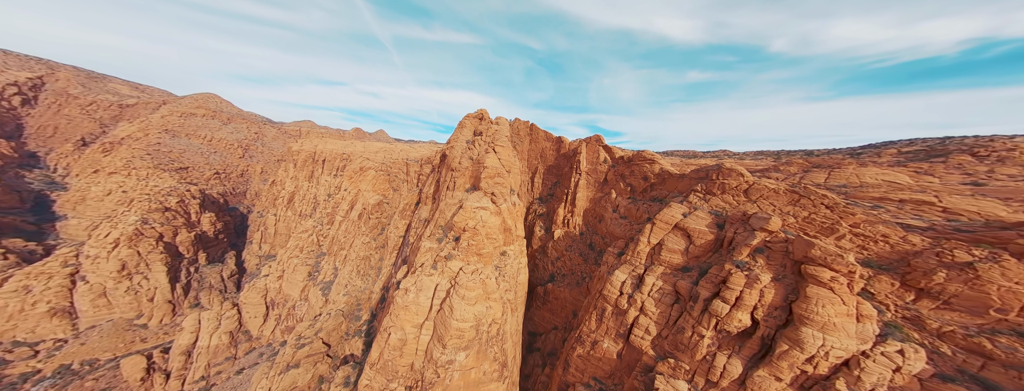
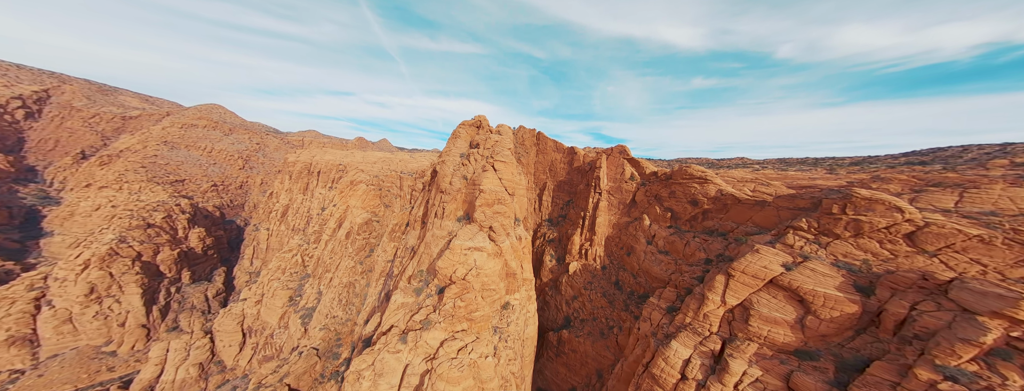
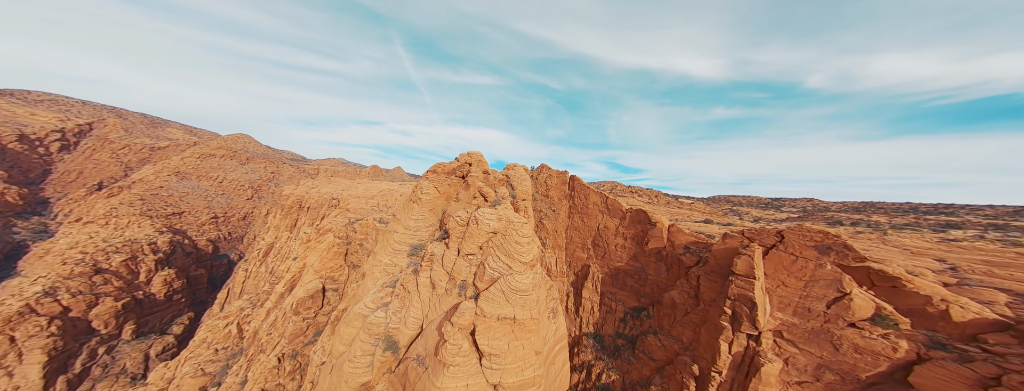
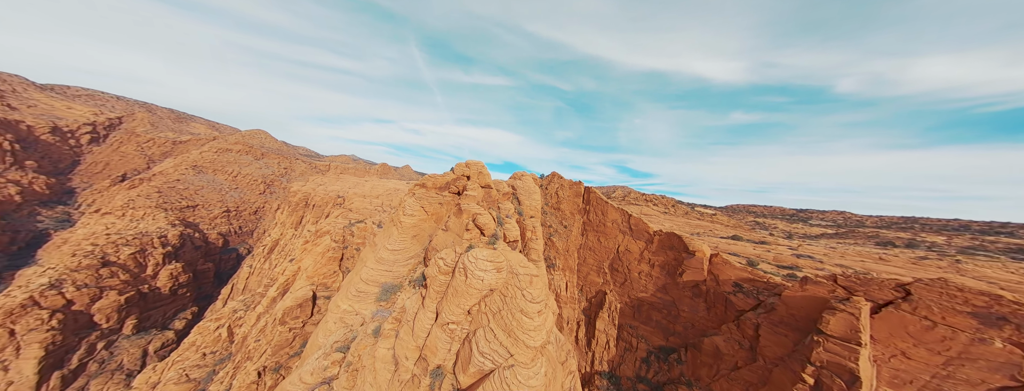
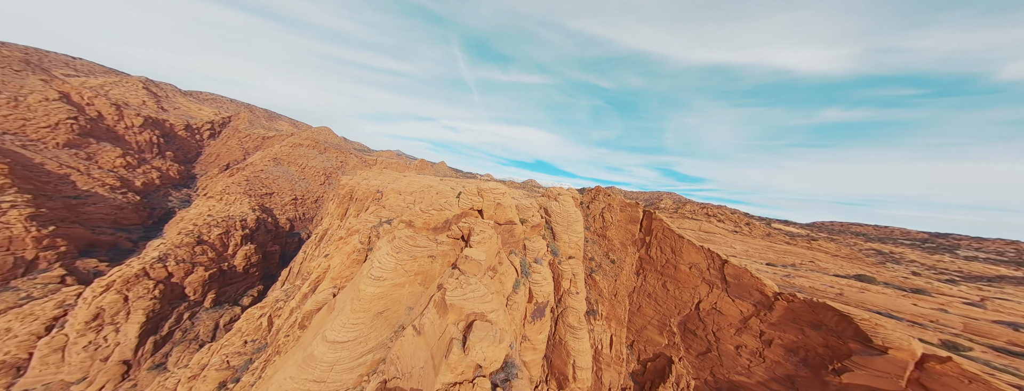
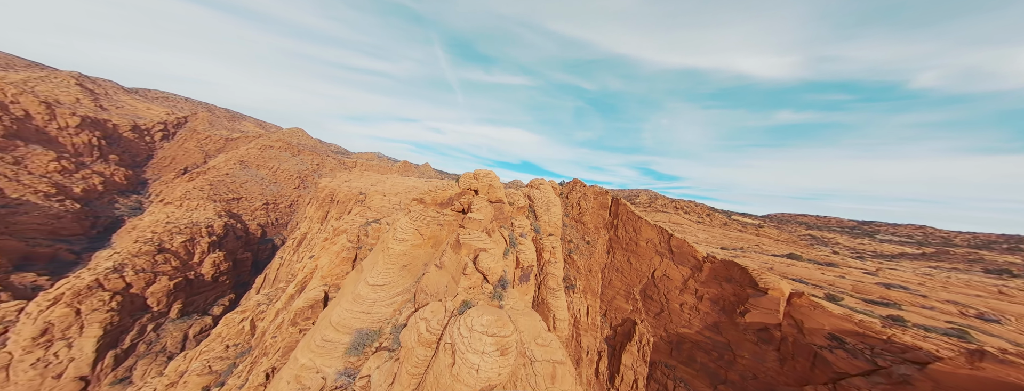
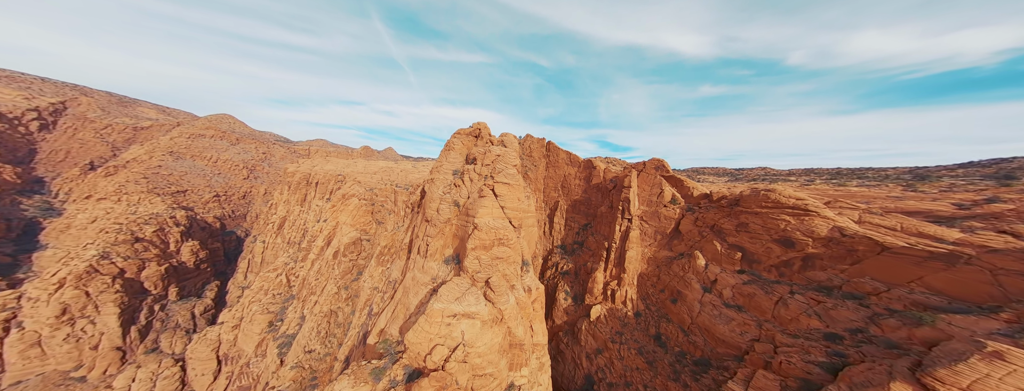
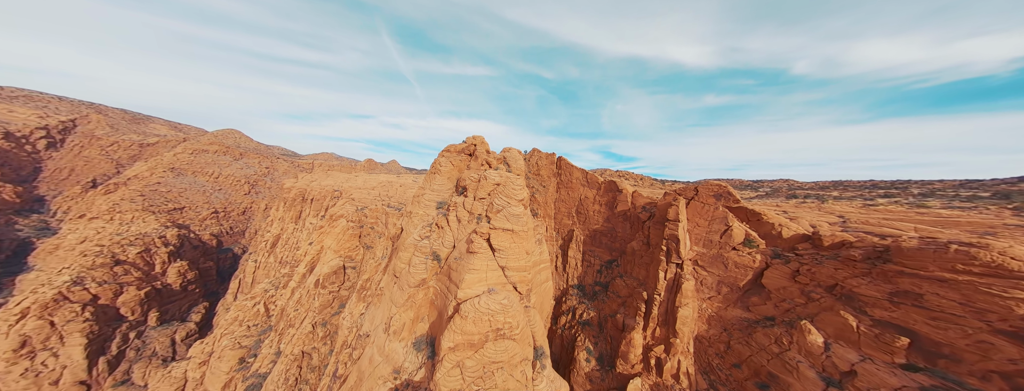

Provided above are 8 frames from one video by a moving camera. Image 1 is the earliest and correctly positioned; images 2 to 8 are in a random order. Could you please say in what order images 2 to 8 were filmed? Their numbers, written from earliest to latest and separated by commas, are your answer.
2, 7, 8, 3, 4, 6, 5
